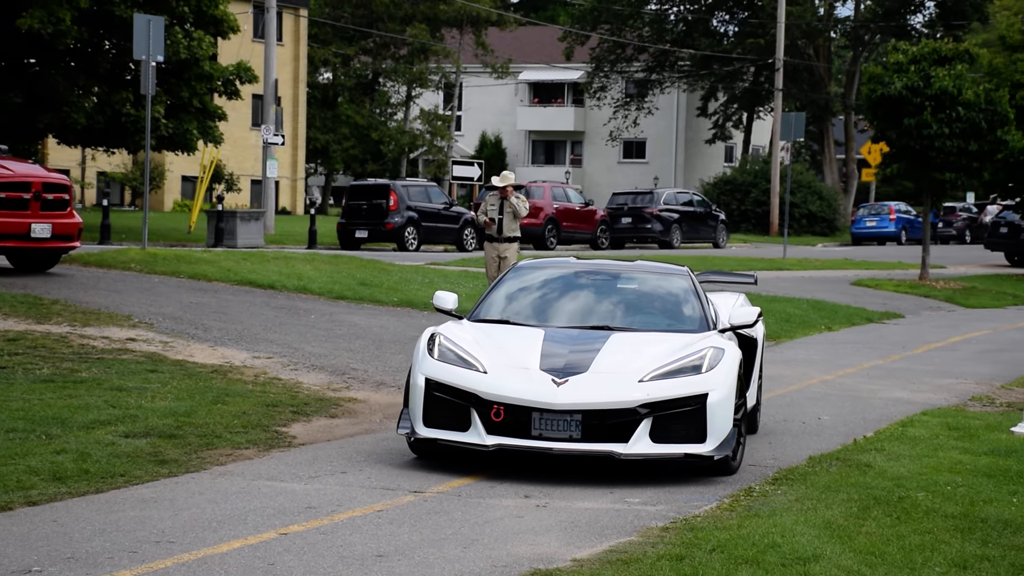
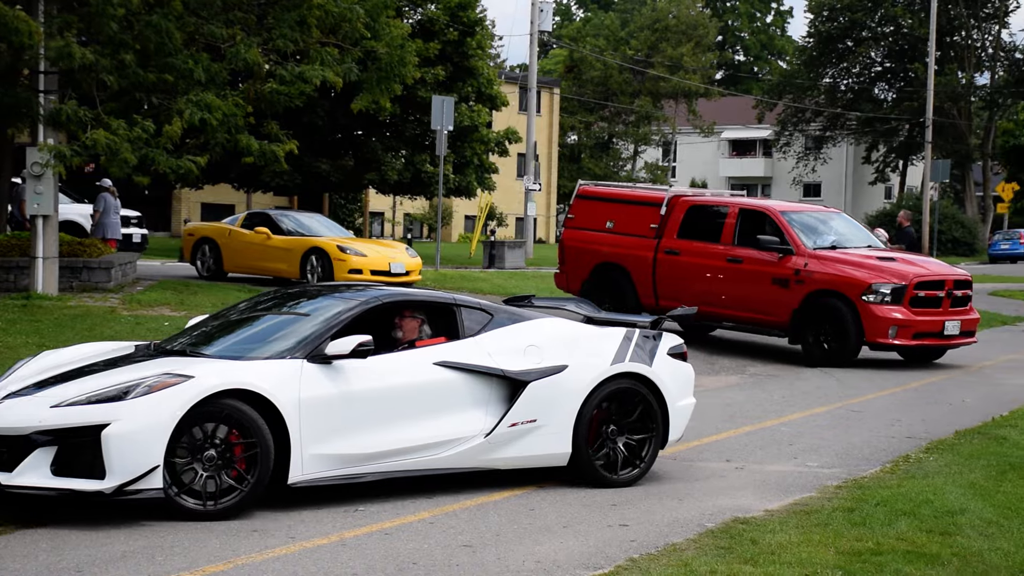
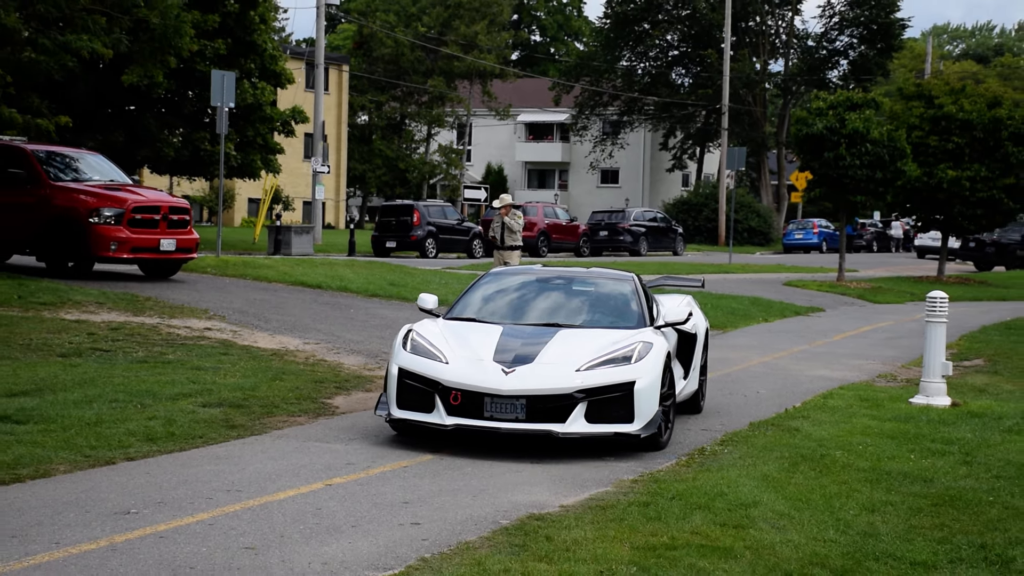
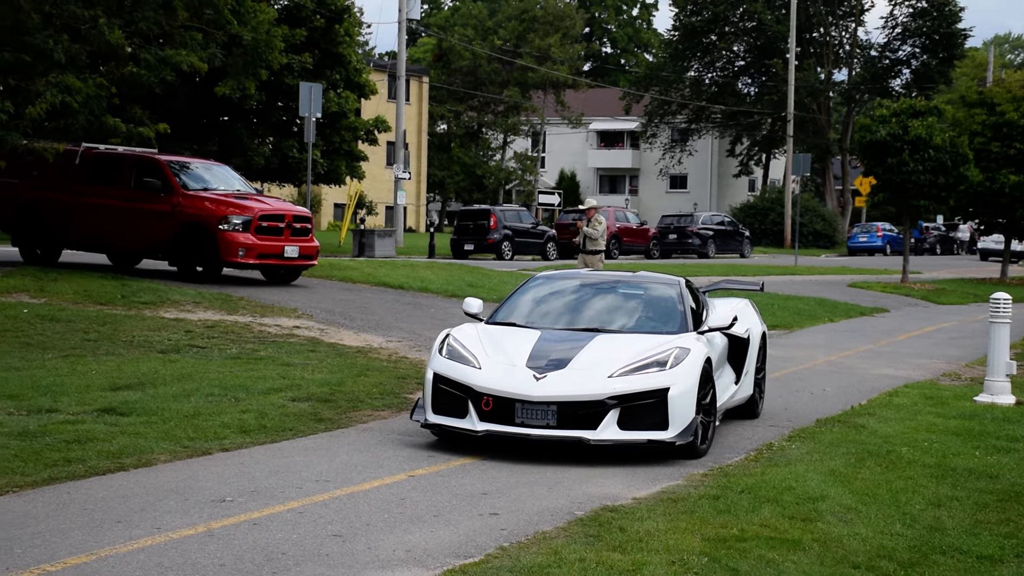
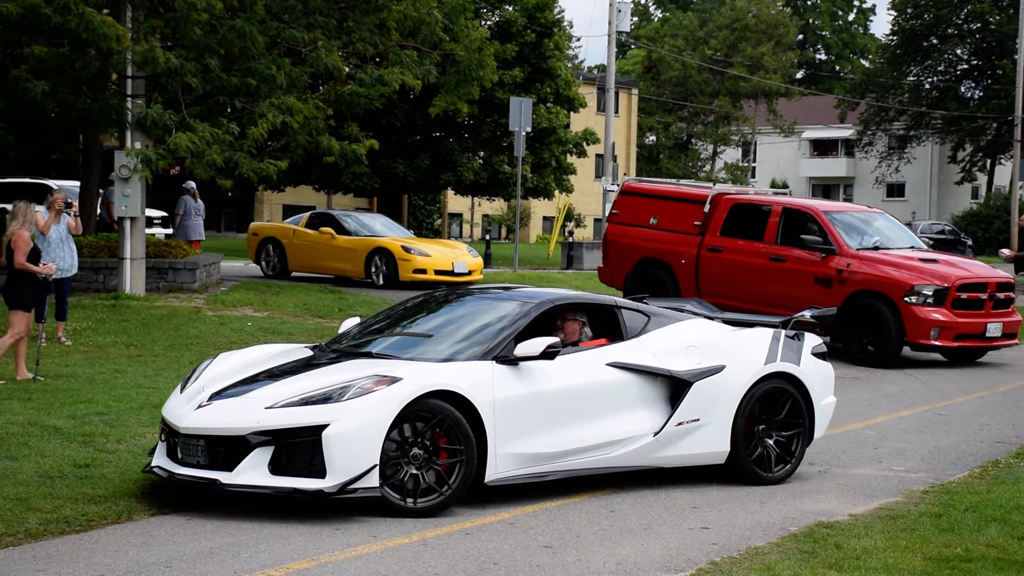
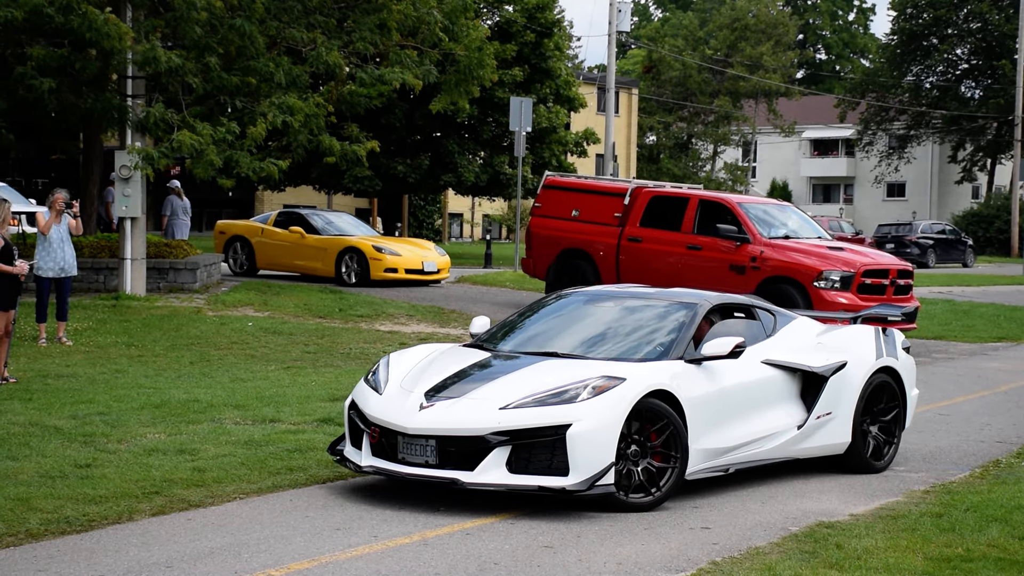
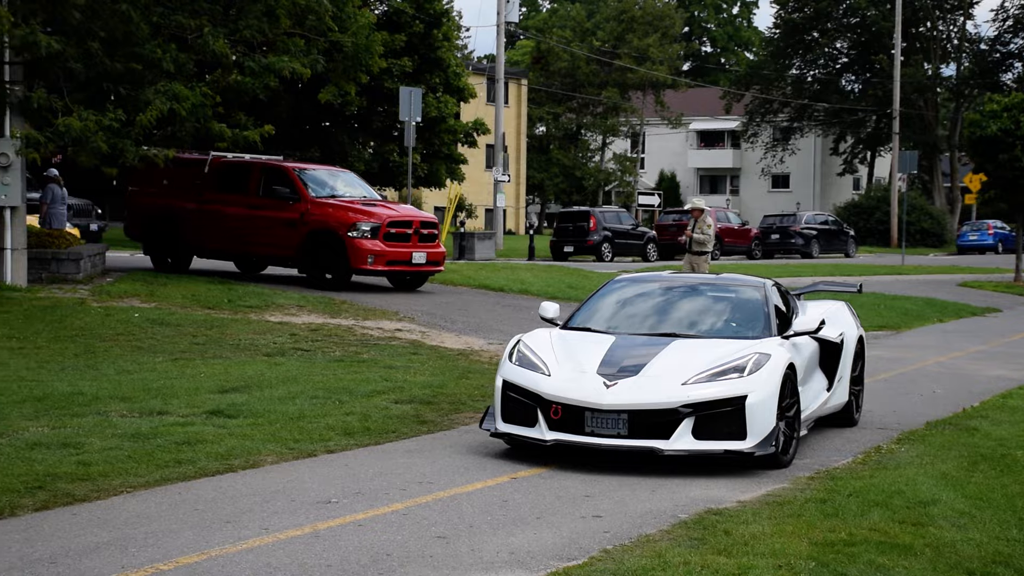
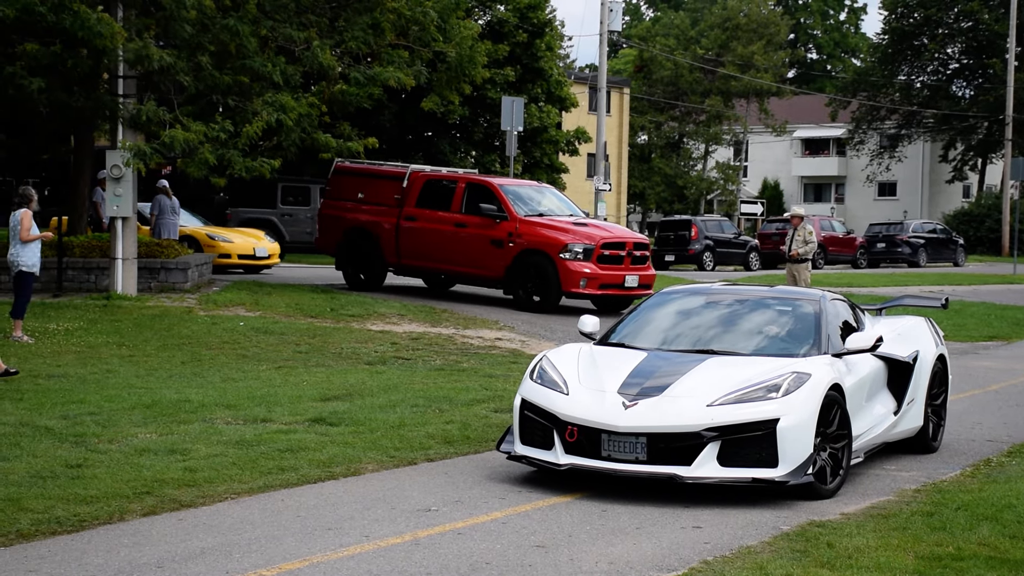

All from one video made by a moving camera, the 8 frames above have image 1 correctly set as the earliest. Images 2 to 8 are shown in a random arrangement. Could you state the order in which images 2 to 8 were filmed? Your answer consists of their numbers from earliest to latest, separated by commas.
3, 4, 7, 8, 6, 5, 2
